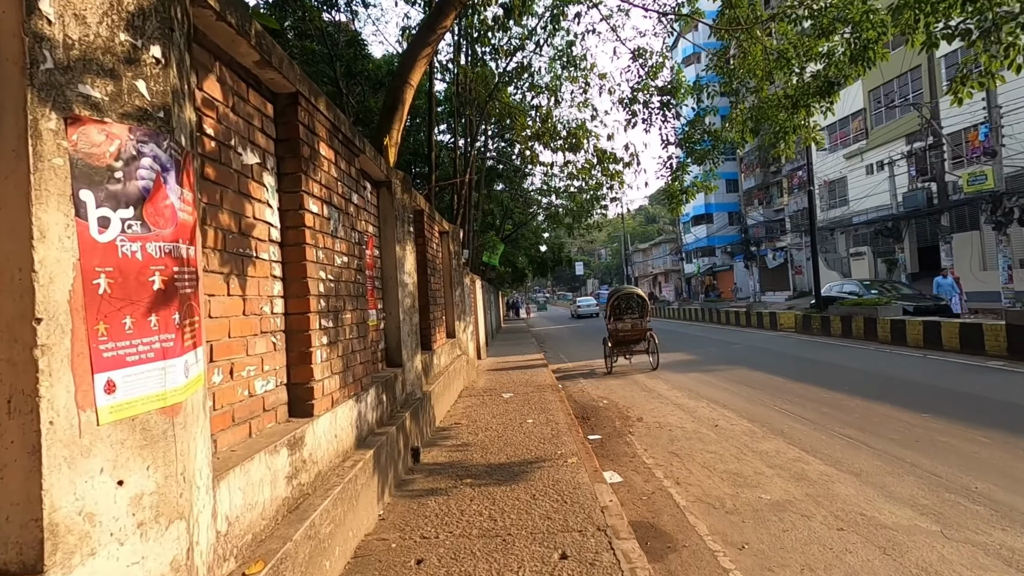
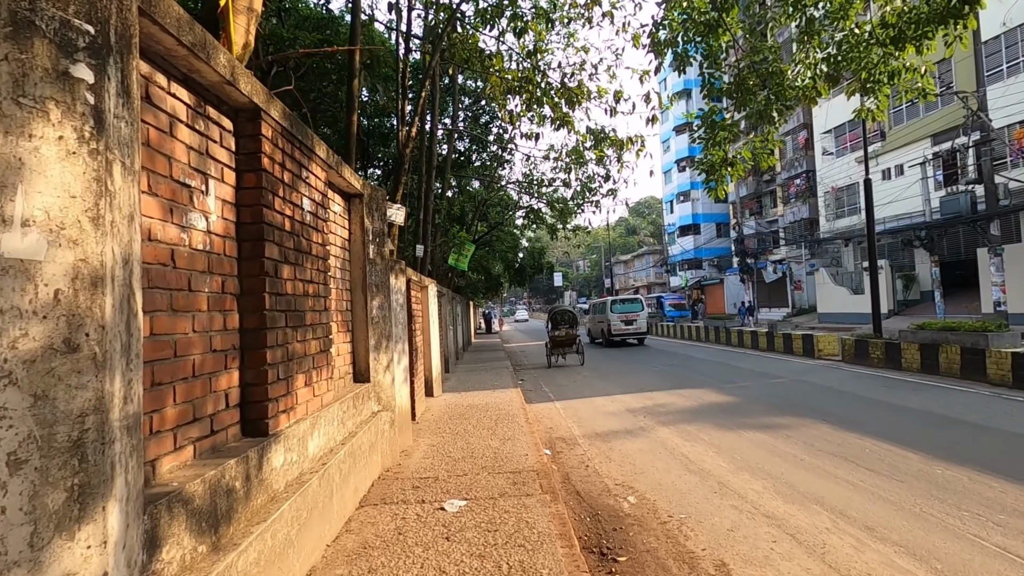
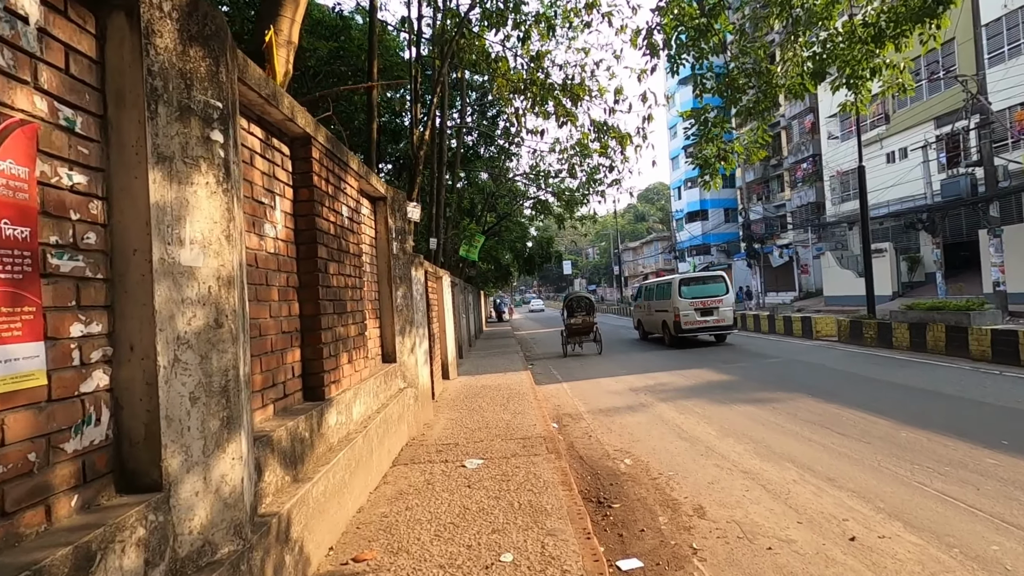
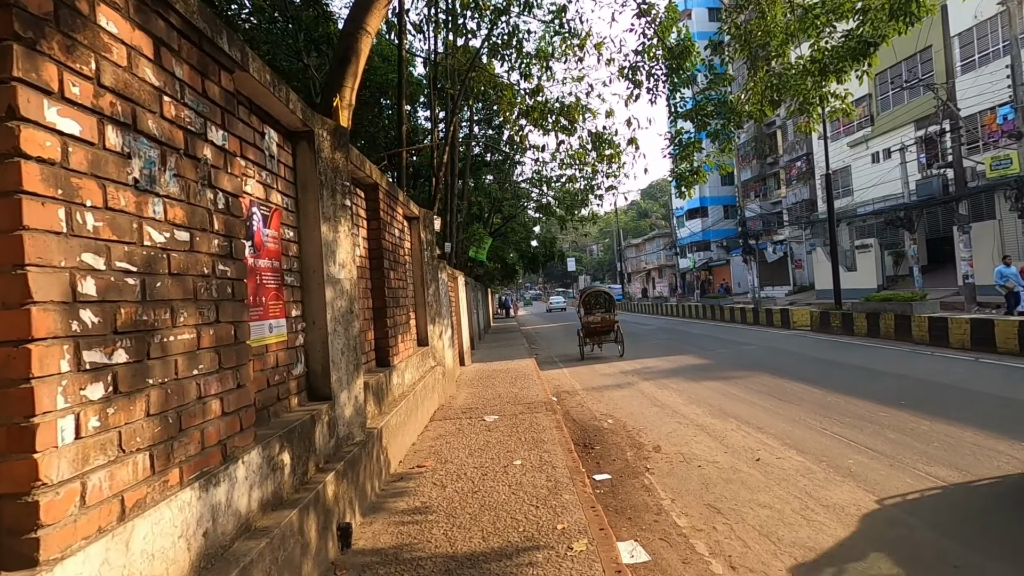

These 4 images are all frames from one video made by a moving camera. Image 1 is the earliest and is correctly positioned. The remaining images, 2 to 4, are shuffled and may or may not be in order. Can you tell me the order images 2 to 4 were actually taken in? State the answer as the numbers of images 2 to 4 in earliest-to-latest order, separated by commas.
4, 3, 2
